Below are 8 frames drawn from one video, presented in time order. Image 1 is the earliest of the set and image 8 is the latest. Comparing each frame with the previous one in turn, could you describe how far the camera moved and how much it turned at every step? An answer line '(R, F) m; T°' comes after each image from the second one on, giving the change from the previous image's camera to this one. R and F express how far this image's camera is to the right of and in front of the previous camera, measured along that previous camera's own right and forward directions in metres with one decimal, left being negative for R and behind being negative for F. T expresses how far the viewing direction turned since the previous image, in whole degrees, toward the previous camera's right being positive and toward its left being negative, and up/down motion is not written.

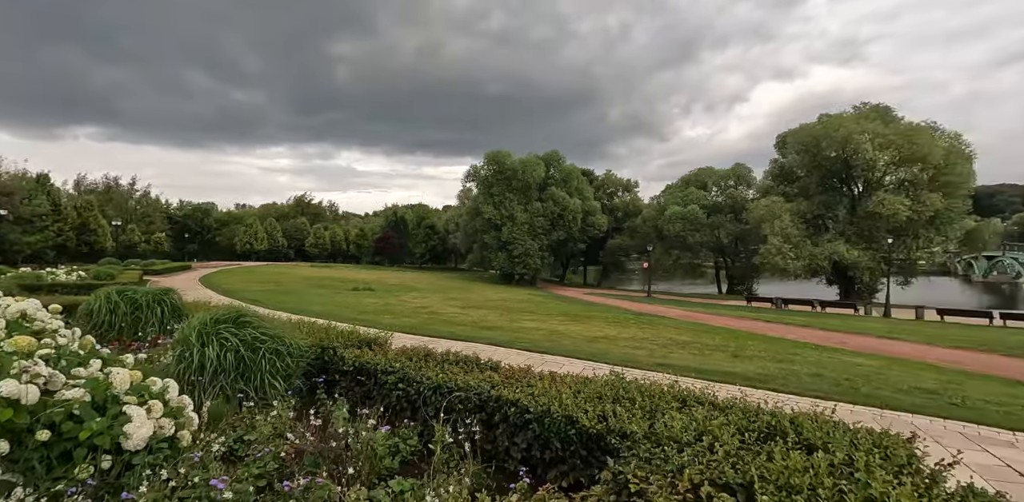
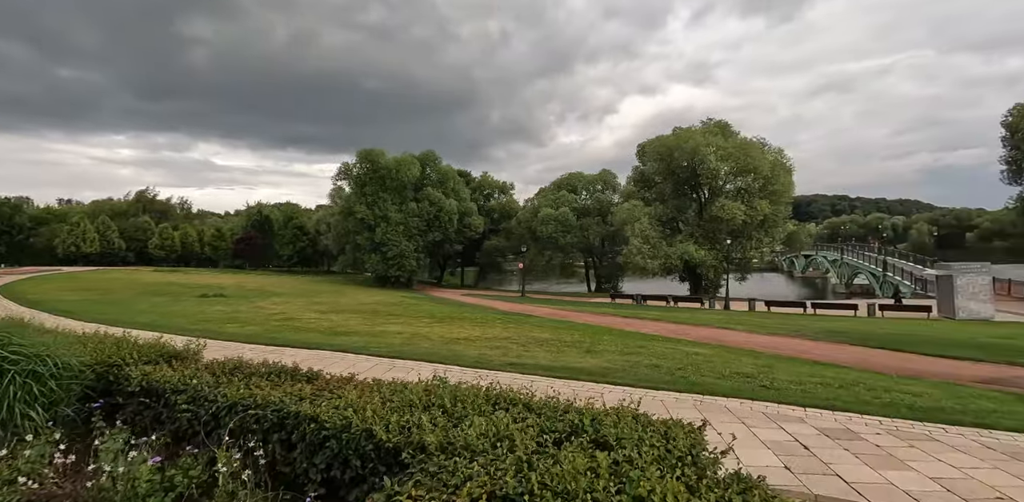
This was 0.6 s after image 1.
(+0.2, +0.1) m; +13°
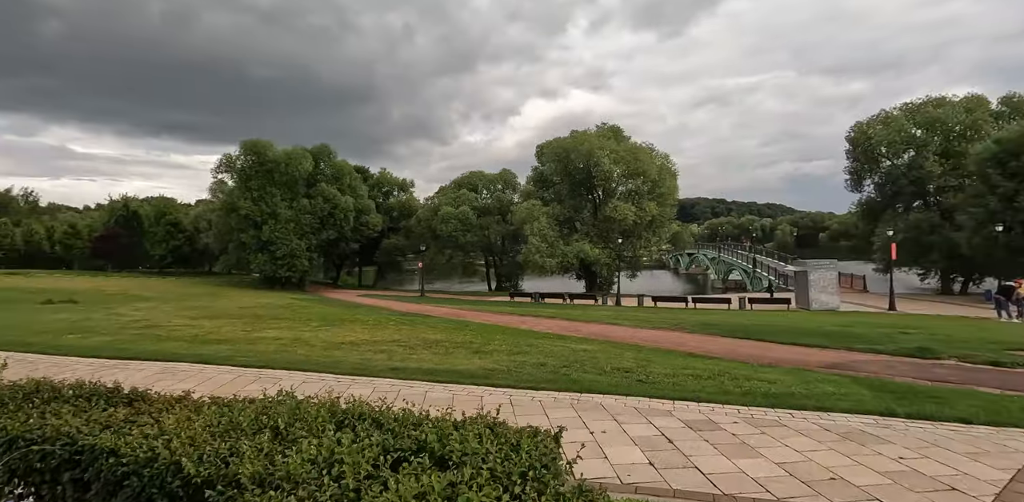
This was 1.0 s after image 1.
(+0.1, +0.1) m; +10°
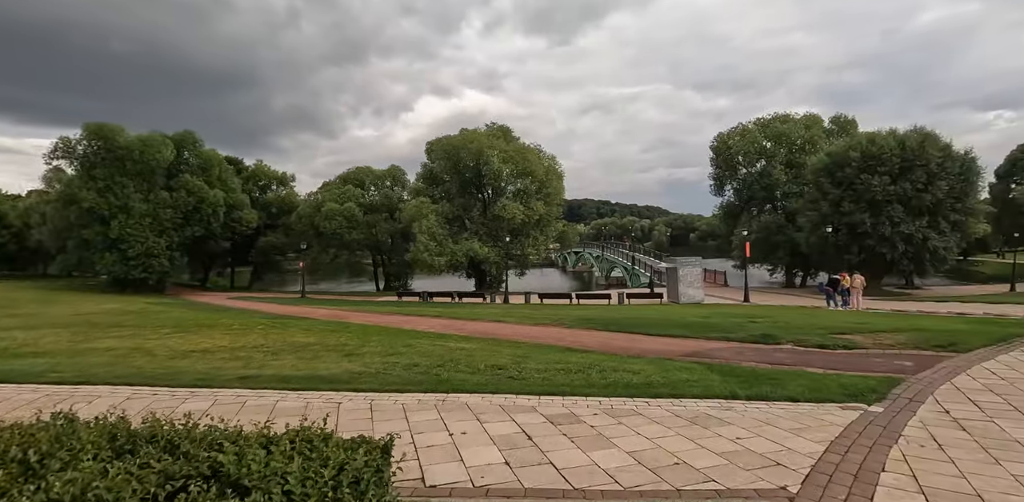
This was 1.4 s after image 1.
(+0.2, +0.1) m; +12°
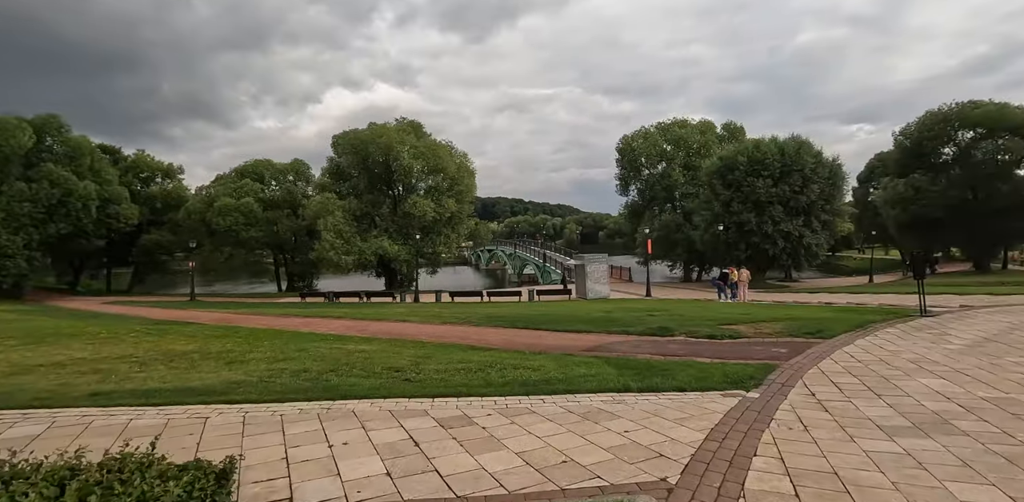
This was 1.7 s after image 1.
(+0.1, +0.1) m; +9°
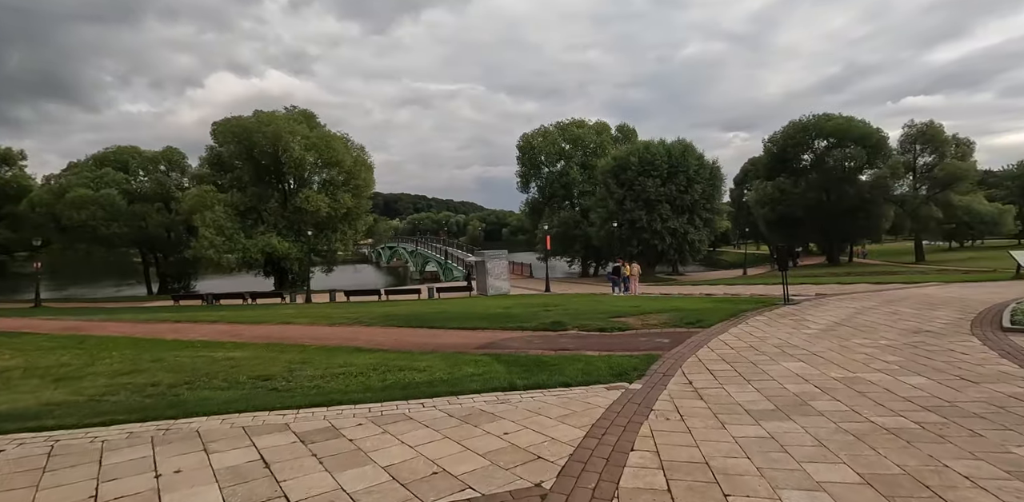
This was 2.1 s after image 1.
(+0.2, +0.3) m; +10°
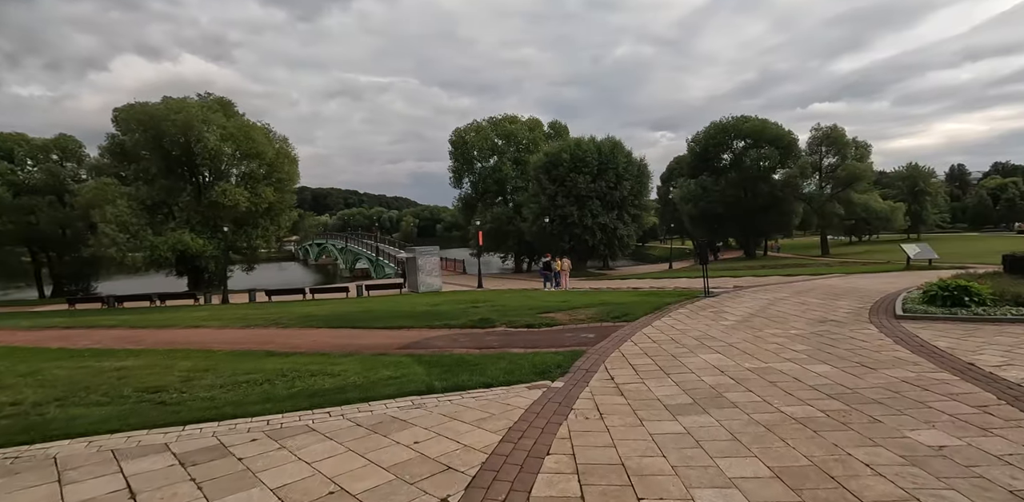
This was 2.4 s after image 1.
(+0.2, +0.2) m; +7°
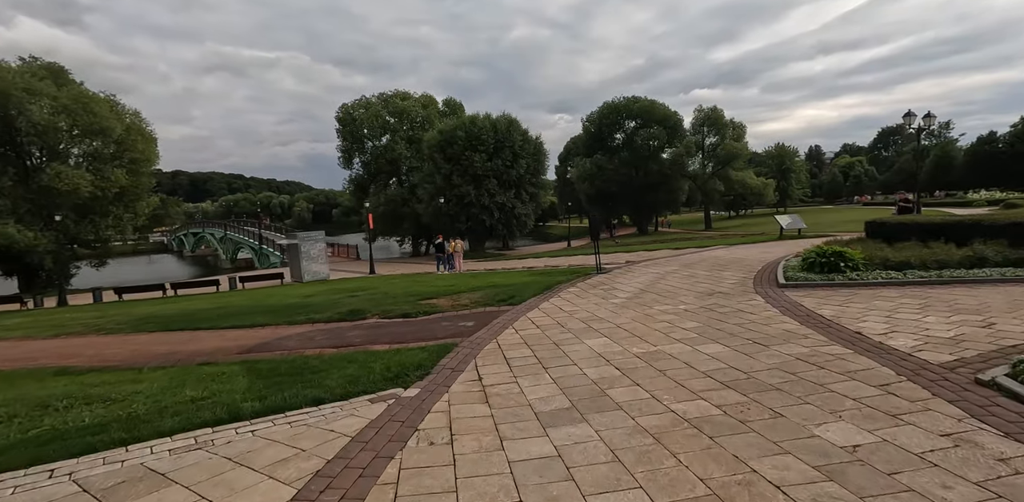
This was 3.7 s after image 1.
(+0.6, +1.3) m; +10°
